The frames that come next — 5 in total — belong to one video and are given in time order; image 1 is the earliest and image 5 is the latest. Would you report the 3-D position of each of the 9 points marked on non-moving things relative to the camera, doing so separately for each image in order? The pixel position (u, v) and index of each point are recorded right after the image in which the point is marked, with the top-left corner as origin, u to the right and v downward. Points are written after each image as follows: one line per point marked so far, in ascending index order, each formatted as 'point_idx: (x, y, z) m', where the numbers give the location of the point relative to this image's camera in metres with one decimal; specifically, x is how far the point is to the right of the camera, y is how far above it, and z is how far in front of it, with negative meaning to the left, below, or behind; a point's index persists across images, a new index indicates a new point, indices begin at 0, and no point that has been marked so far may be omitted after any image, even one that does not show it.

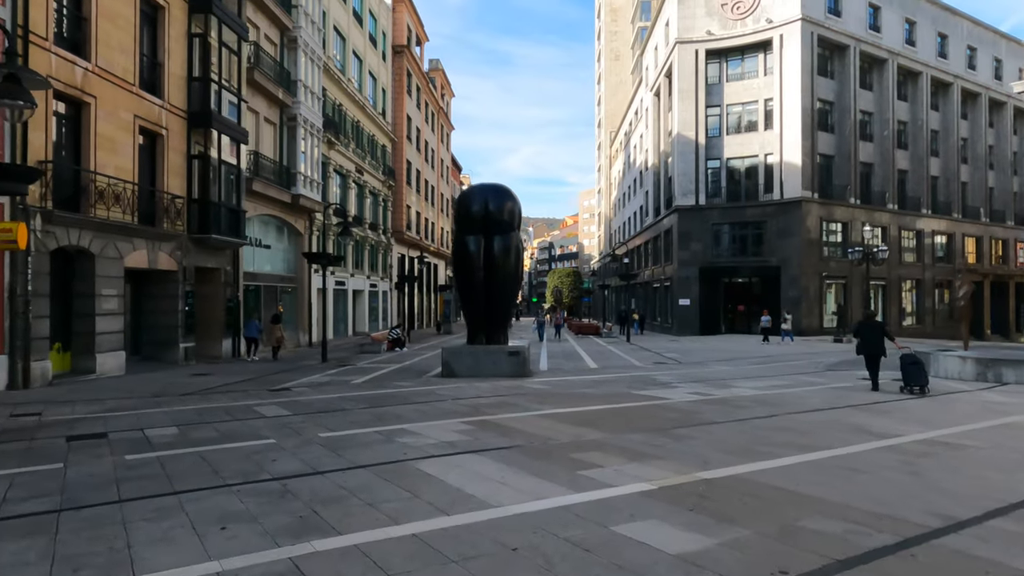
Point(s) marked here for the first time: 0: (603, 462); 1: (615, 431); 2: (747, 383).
0: (+0.9, -1.8, +6.7) m
1: (+1.3, -1.9, +8.6) m
2: (+5.3, -2.1, +14.6) m
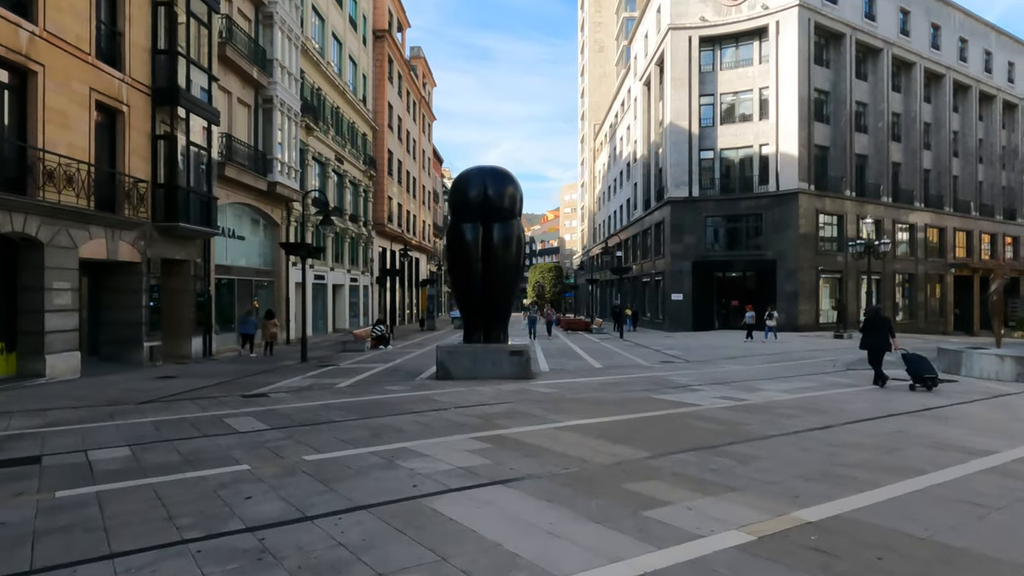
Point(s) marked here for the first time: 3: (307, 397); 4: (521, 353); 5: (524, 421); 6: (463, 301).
0: (+1.3, -1.7, +5.3) m
1: (+1.6, -1.8, +7.2) m
2: (+5.3, -1.9, +13.3) m
3: (-3.6, -1.9, +11.6) m
4: (+0.2, -1.4, +14.1) m
5: (+0.2, -1.8, +8.9) m
6: (-1.1, -0.3, +14.8) m
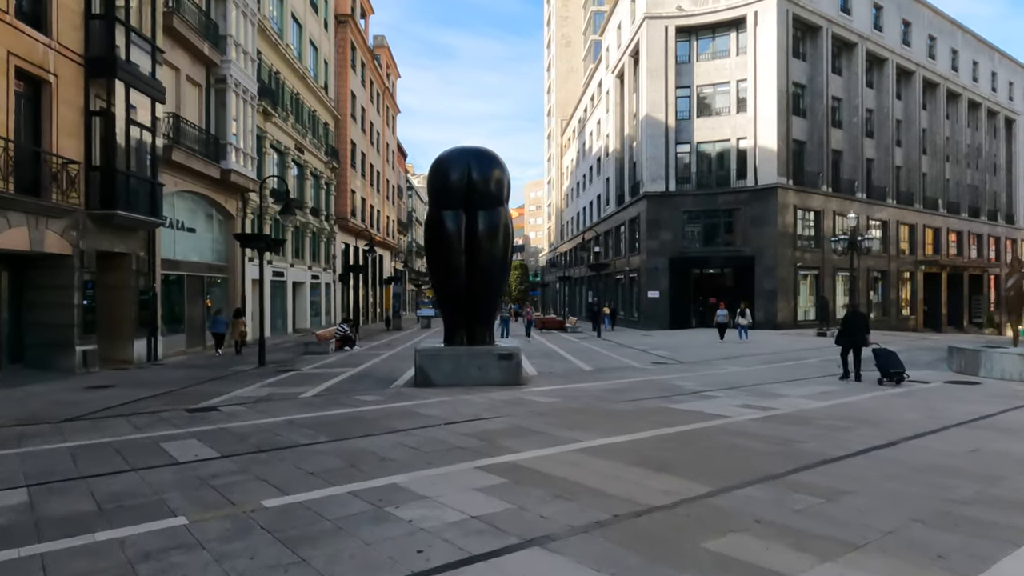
0: (+1.5, -1.6, +3.9) m
1: (+1.8, -1.7, +5.8) m
2: (+5.1, -1.8, +12.1) m
3: (-3.7, -1.8, +9.8) m
4: (0.0, -1.3, +12.6) m
5: (+0.2, -1.7, +7.4) m
6: (-1.4, -0.2, +13.2) m
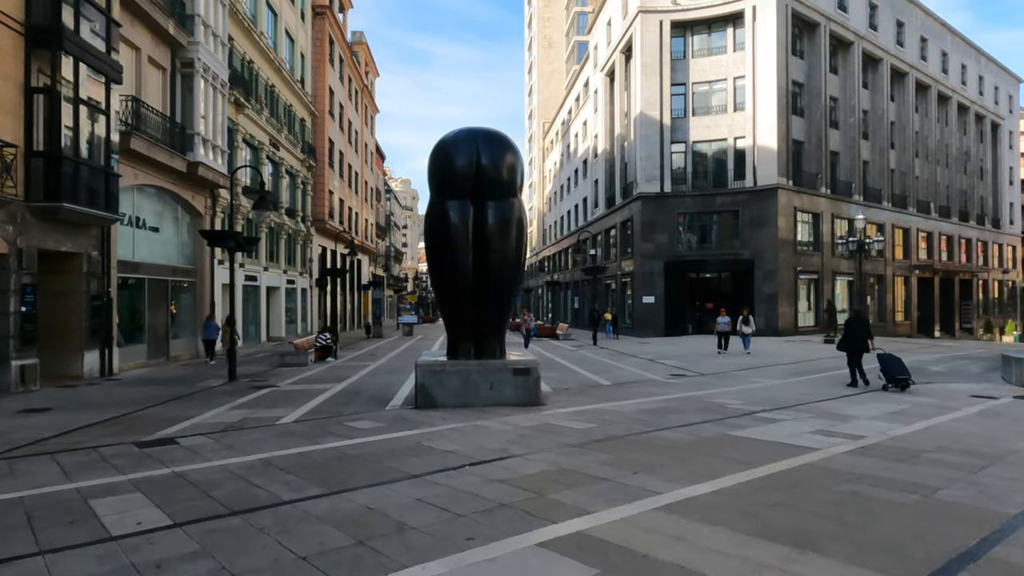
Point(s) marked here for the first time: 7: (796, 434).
0: (+2.1, -1.6, +2.1) m
1: (+2.3, -1.7, +4.0) m
2: (+5.4, -1.9, +10.5) m
3: (-3.3, -1.9, +7.9) m
4: (+0.3, -1.3, +10.7) m
5: (+0.7, -1.7, +5.5) m
6: (-1.1, -0.2, +11.4) m
7: (+3.6, -1.8, +8.4) m
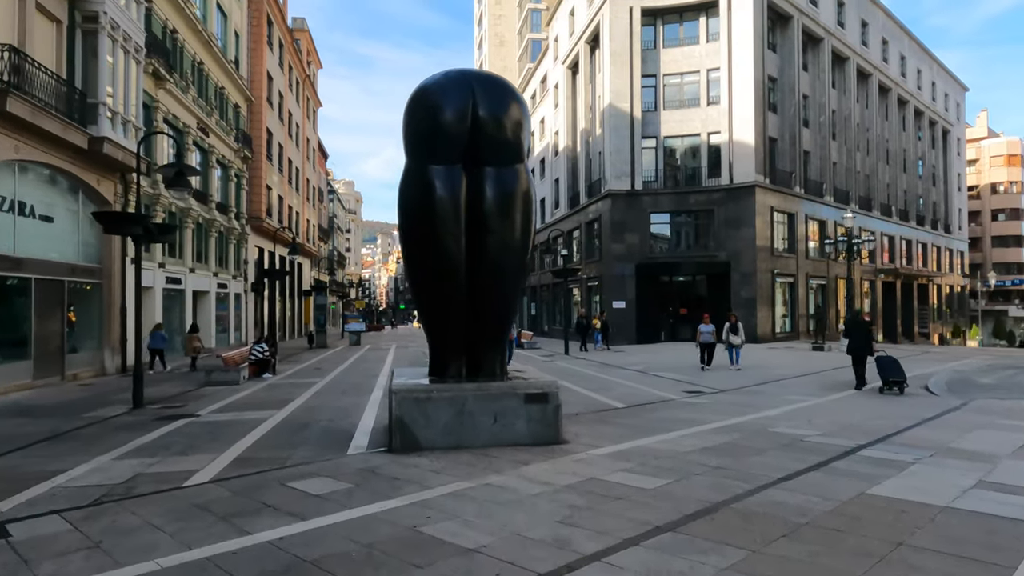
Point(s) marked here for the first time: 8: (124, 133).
0: (+3.0, -1.4, -0.6) m
1: (+3.0, -1.5, +1.3) m
2: (+5.6, -1.8, +8.0) m
3: (-2.9, -1.8, +4.7) m
4: (+0.4, -1.3, +7.9) m
5: (+1.3, -1.6, +2.7) m
6: (-1.0, -0.2, +8.4) m
7: (+3.9, -1.8, +5.9) m
8: (-11.2, +4.5, +19.0) m
